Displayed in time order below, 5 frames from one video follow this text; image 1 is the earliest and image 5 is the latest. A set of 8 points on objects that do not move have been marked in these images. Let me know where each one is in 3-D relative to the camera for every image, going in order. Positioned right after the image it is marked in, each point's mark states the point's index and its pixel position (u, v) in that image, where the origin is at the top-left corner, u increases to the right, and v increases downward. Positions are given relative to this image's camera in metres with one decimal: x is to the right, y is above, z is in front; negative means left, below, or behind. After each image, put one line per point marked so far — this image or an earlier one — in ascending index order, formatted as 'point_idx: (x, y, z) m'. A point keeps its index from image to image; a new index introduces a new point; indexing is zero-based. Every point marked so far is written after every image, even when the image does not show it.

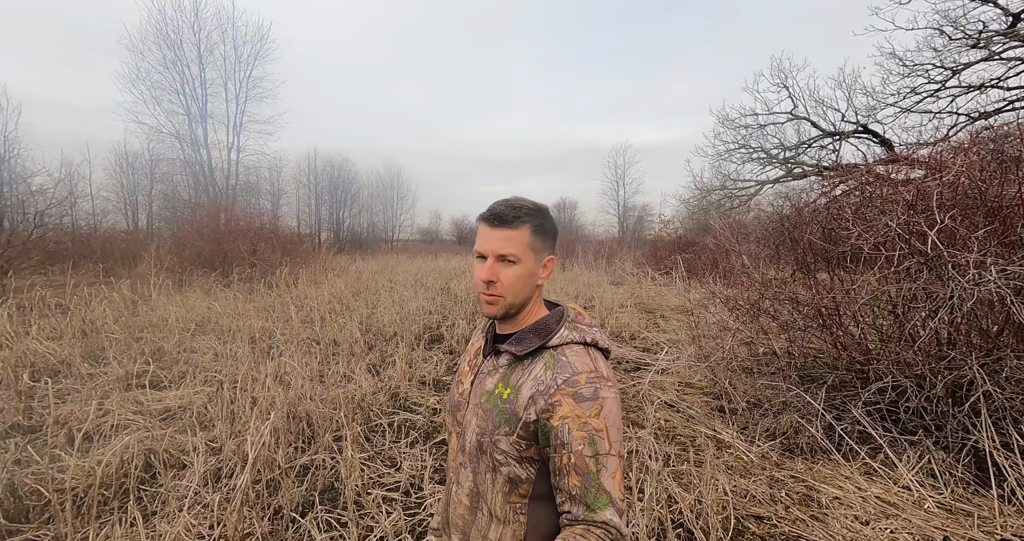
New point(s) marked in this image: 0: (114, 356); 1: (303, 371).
0: (-3.4, -0.7, +4.4) m
1: (-1.9, -0.9, +4.7) m
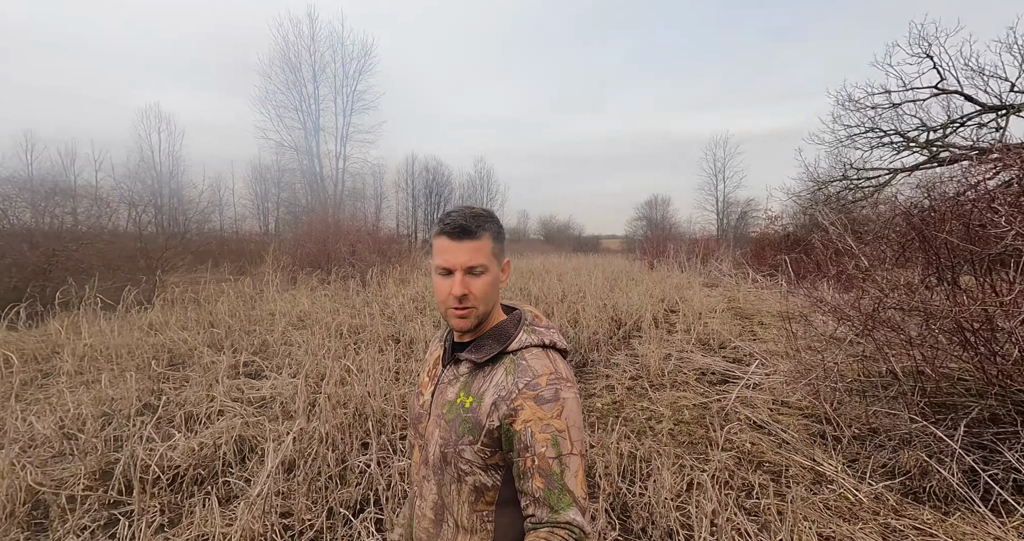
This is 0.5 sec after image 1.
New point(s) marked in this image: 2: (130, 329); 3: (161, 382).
0: (-2.8, -0.7, +5.1) m
1: (-1.3, -1.0, +5.1) m
2: (-4.0, -0.5, +5.2) m
3: (-3.0, -0.9, +4.5) m
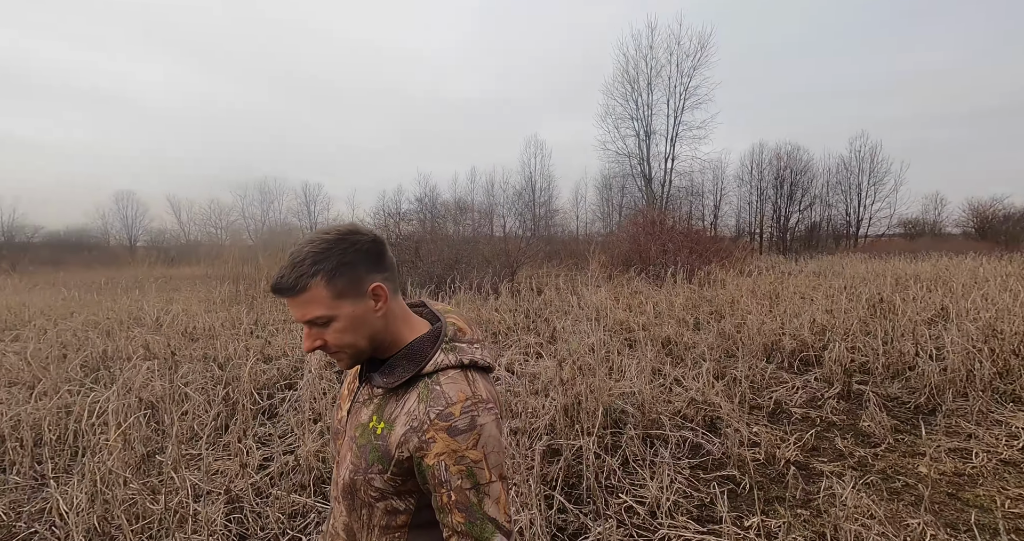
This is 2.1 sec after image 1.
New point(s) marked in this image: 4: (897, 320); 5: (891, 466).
0: (+0.2, -0.7, +6.2) m
1: (+1.2, -1.0, +5.1) m
2: (-0.4, -0.4, +7.1) m
3: (-0.4, -0.8, +5.9) m
4: (+4.0, -0.5, +5.2) m
5: (+2.8, -1.5, +3.7) m
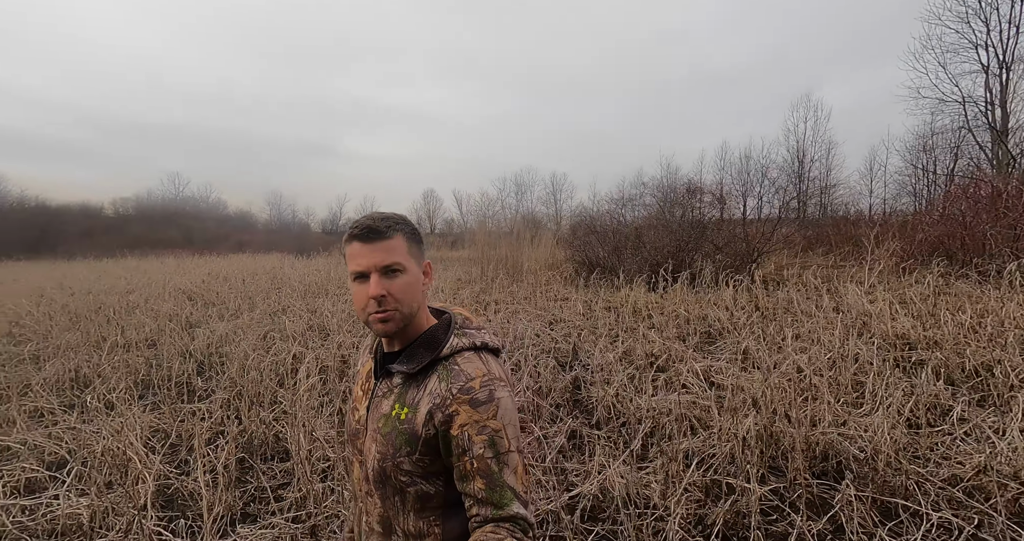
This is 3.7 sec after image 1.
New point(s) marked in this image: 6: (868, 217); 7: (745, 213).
0: (+2.3, -0.5, +4.8) m
1: (+2.5, -0.8, +3.4) m
2: (+2.3, -0.2, +6.0) m
3: (+1.7, -0.7, +4.9) m
4: (+5.0, -0.5, +2.0) m
5: (+3.2, -1.4, +1.4) m
6: (+6.1, +0.9, +8.6) m
7: (+3.2, +0.8, +6.9) m
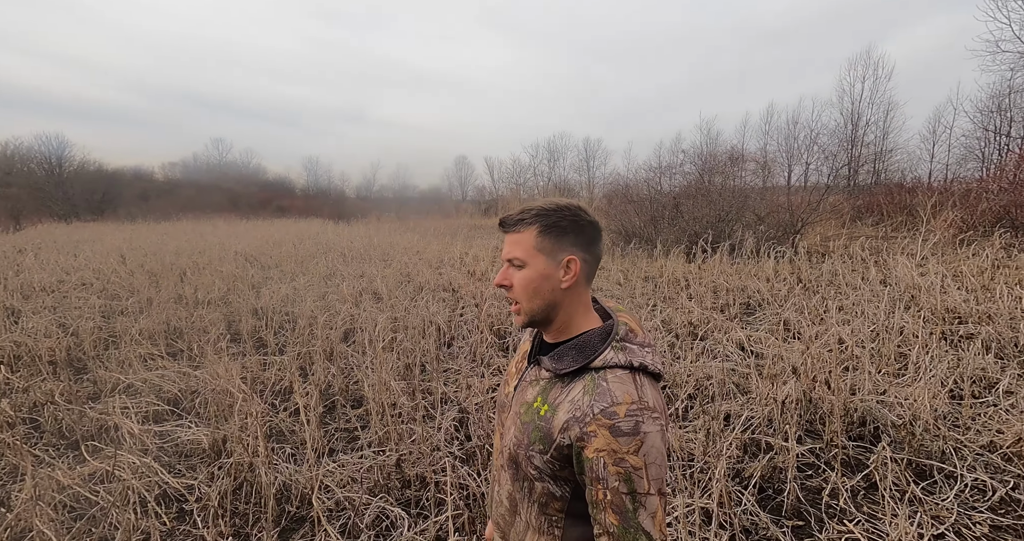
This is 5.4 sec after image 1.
0: (+2.7, -0.3, +4.8) m
1: (+2.8, -0.7, +3.3) m
2: (+2.7, +0.1, +5.9) m
3: (+2.0, -0.4, +4.9) m
4: (+5.2, -0.4, +1.7) m
5: (+3.3, -1.4, +1.3) m
6: (+6.6, +1.4, +8.2) m
7: (+3.7, +1.2, +6.7) m
